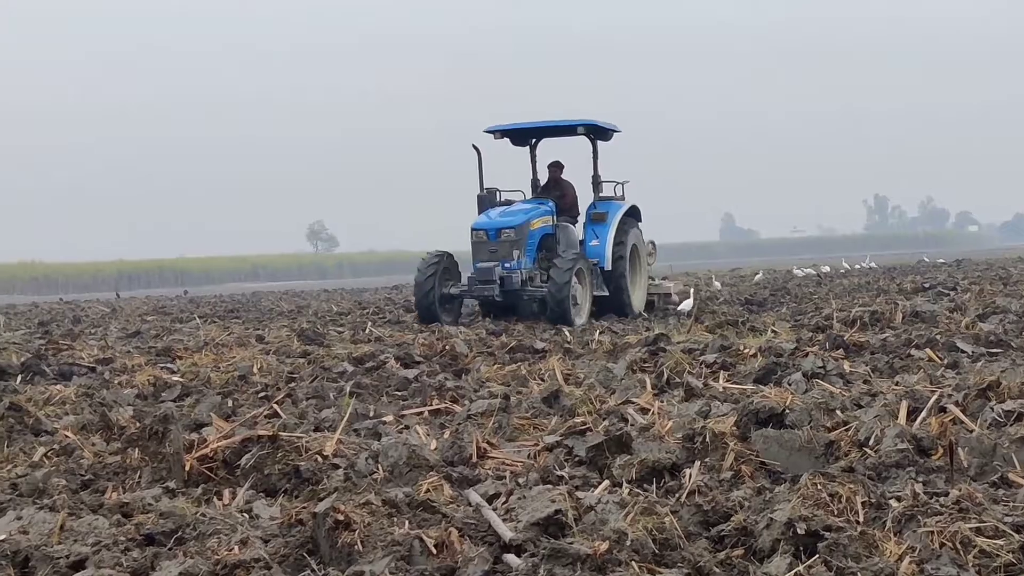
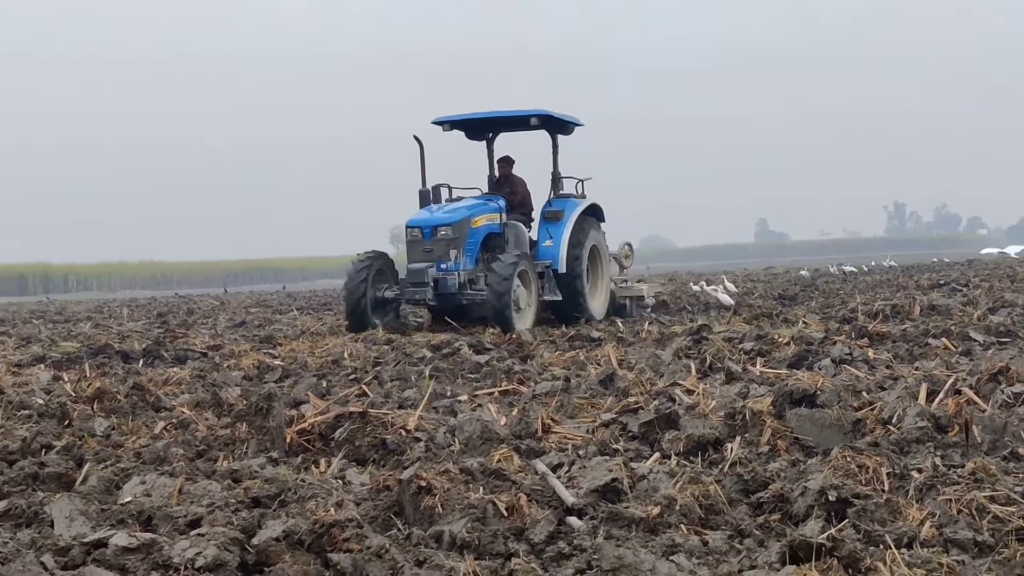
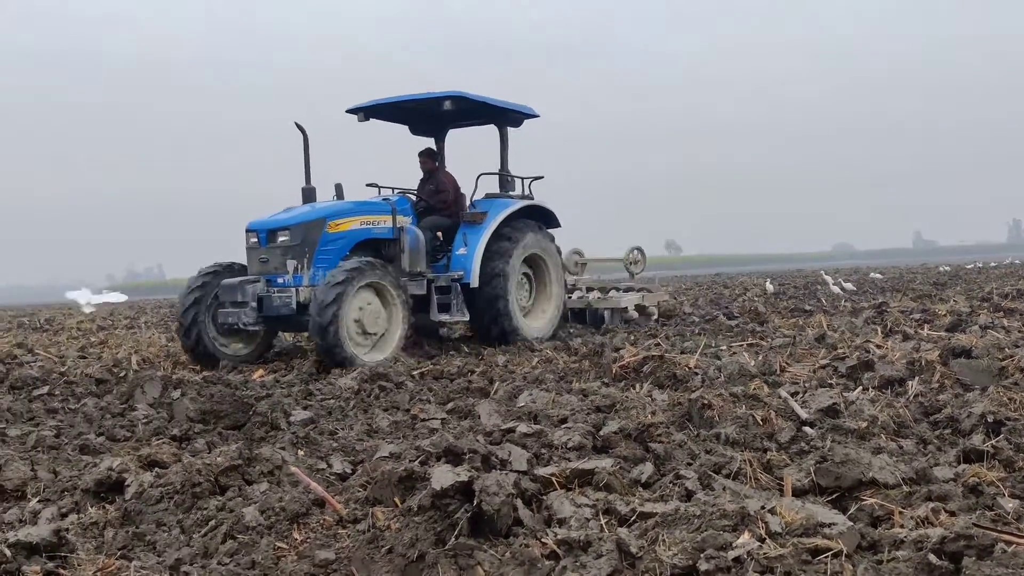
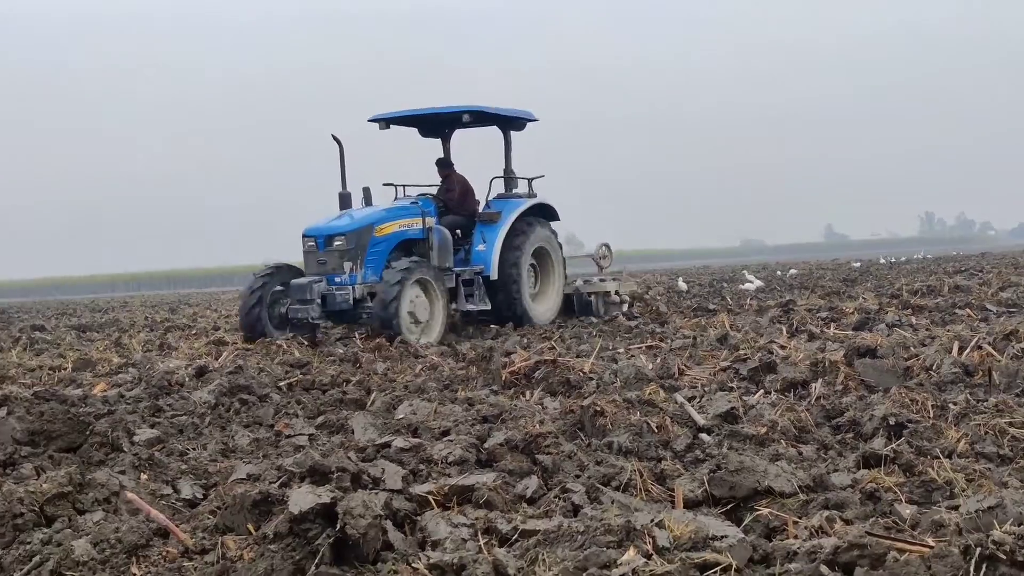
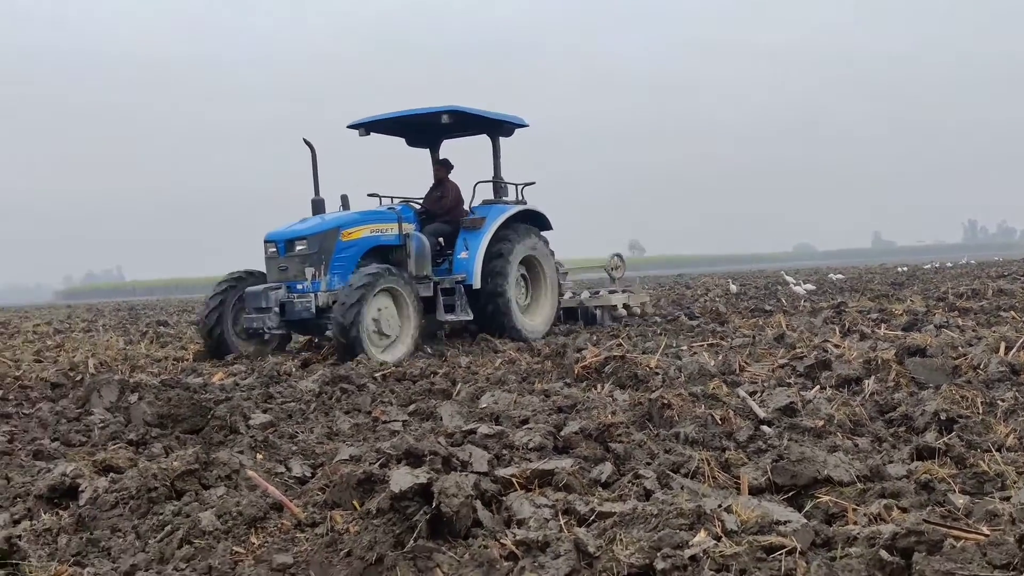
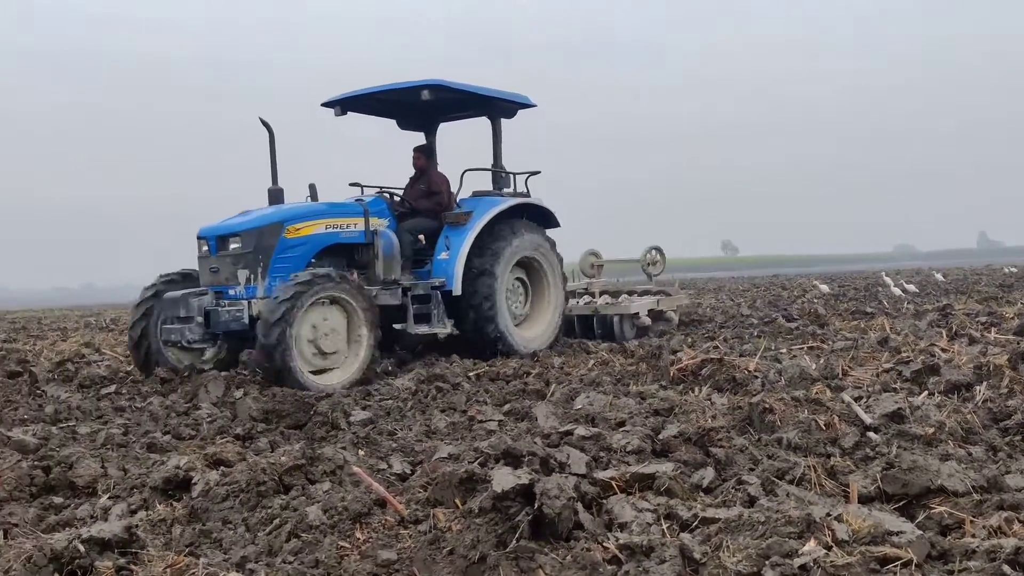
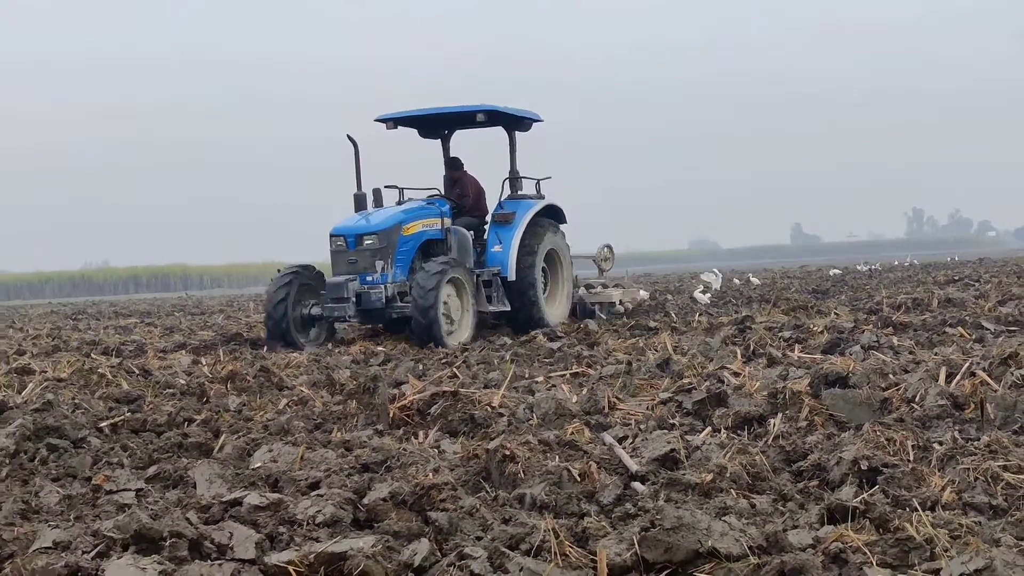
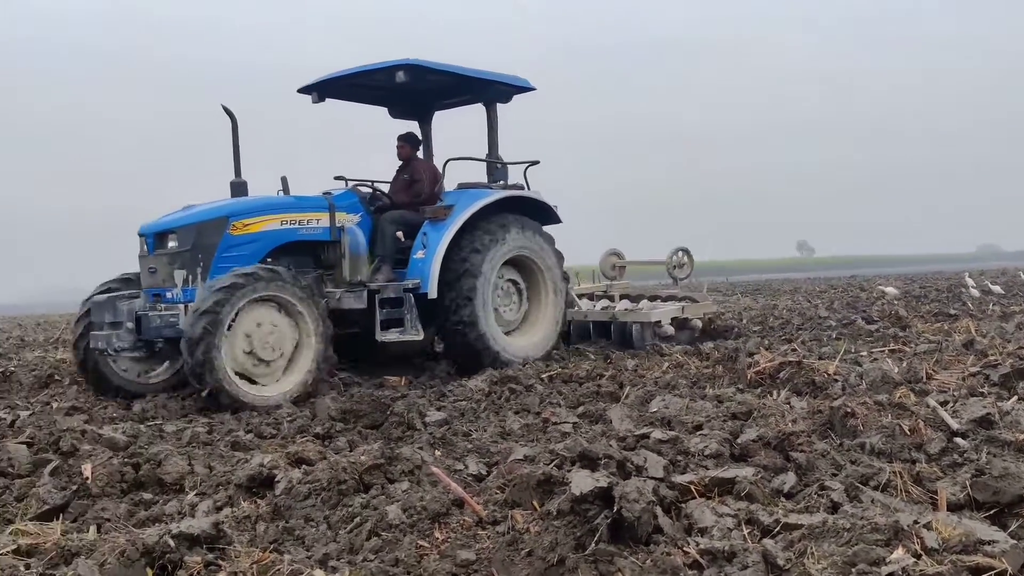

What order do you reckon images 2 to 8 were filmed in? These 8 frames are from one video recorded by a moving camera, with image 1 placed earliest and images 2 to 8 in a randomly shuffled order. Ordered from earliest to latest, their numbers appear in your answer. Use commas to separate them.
2, 7, 4, 5, 3, 6, 8
